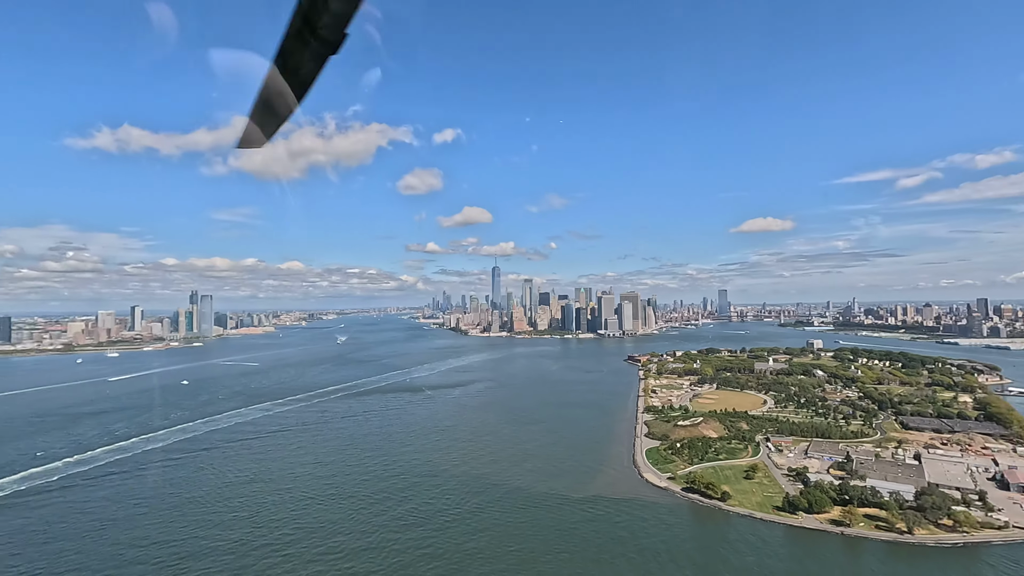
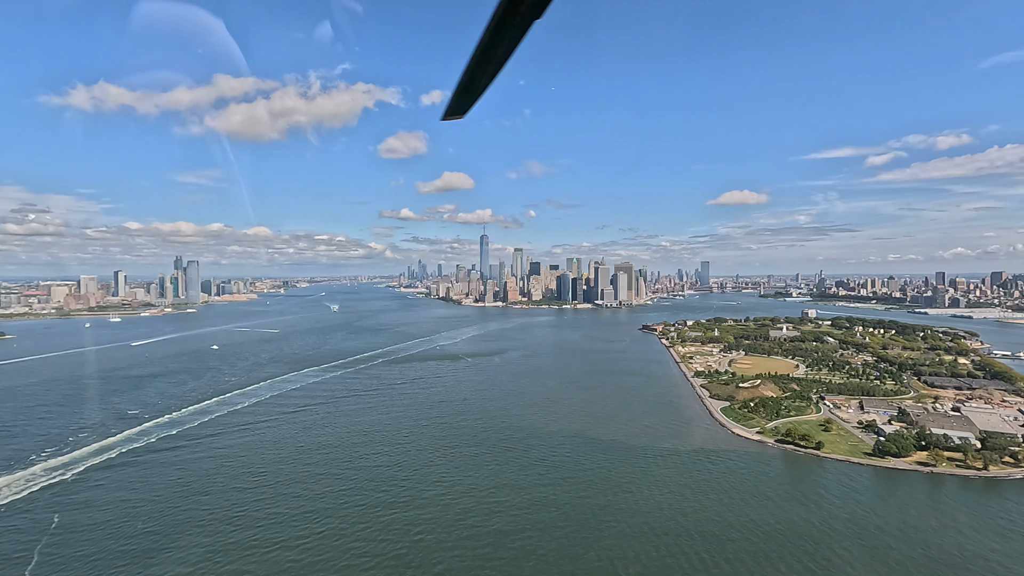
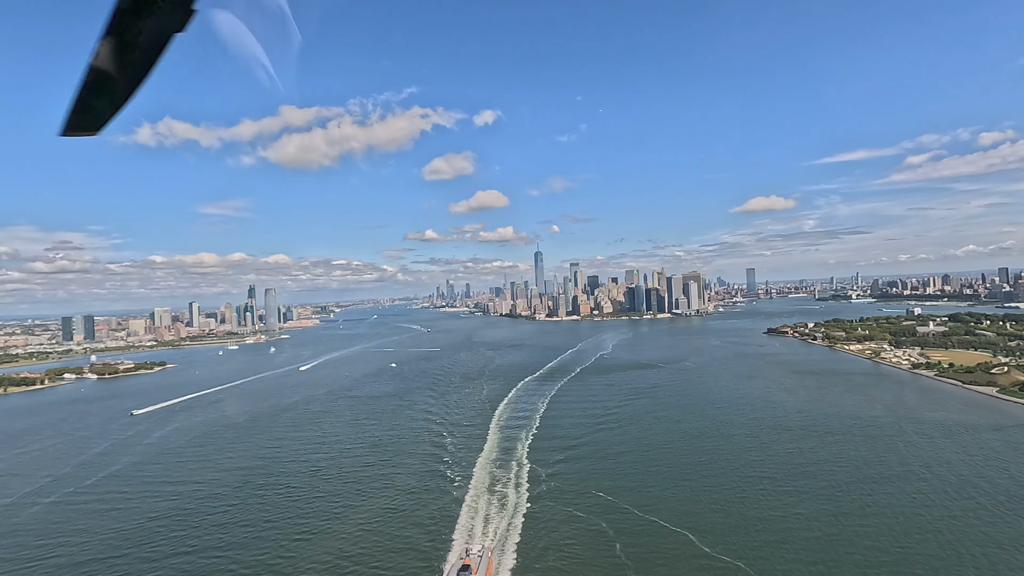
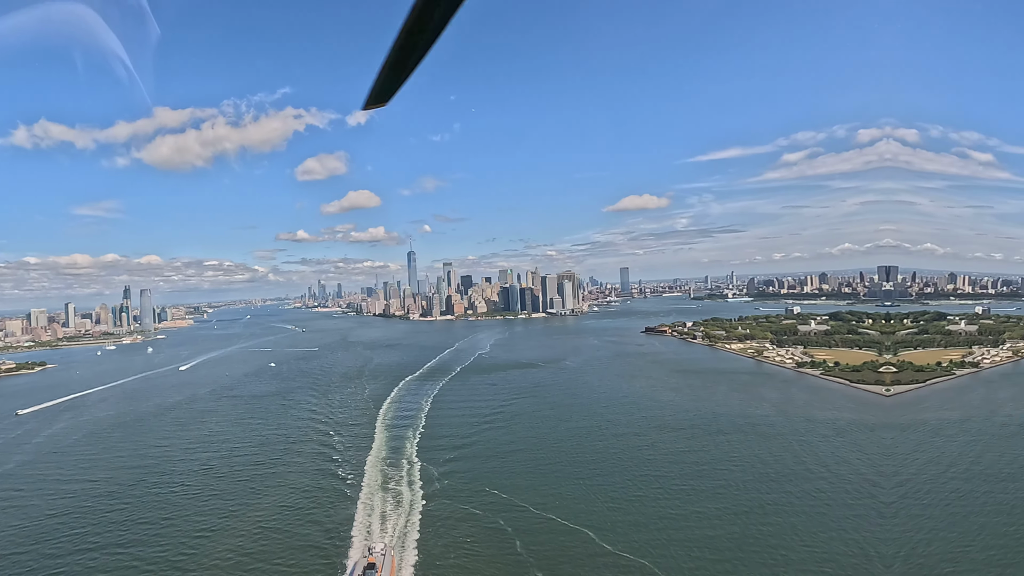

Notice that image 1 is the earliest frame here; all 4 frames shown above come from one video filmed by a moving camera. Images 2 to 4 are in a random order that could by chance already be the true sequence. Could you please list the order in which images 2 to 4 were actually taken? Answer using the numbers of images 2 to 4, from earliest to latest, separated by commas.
2, 3, 4
